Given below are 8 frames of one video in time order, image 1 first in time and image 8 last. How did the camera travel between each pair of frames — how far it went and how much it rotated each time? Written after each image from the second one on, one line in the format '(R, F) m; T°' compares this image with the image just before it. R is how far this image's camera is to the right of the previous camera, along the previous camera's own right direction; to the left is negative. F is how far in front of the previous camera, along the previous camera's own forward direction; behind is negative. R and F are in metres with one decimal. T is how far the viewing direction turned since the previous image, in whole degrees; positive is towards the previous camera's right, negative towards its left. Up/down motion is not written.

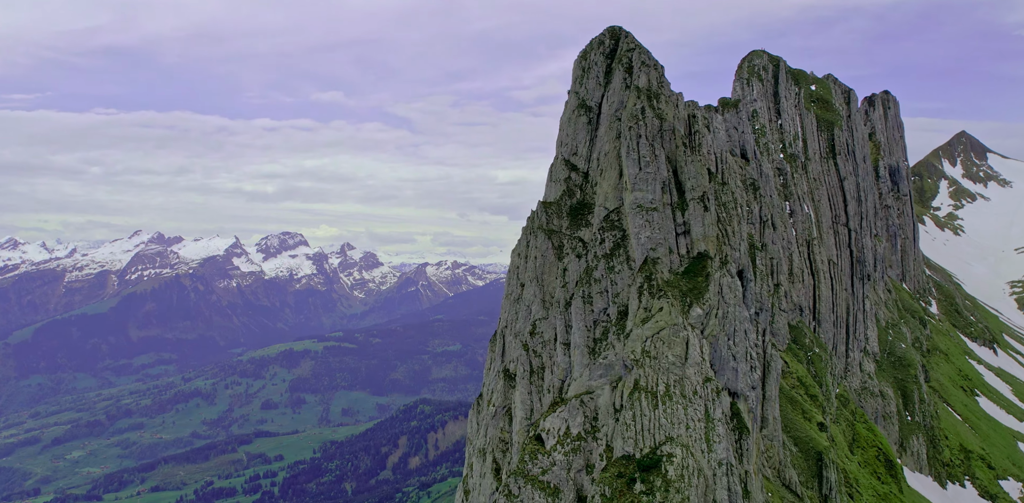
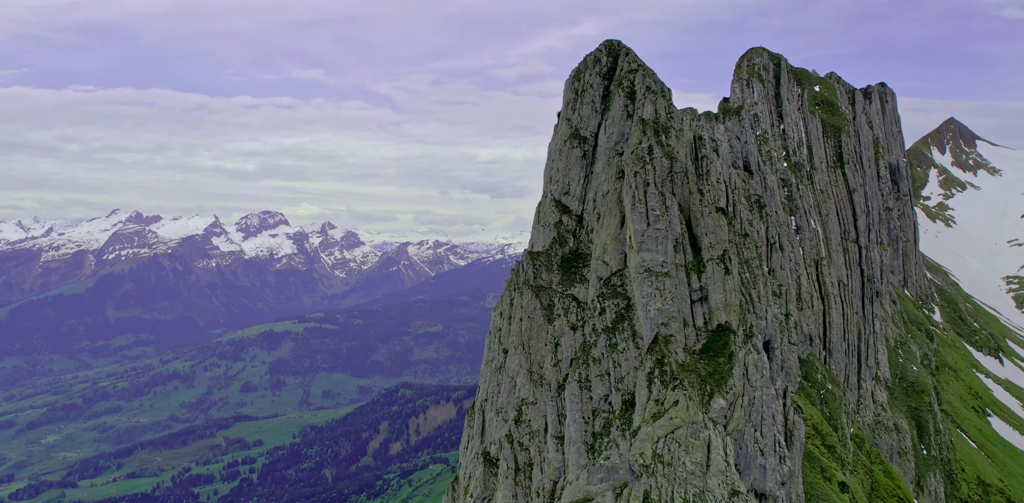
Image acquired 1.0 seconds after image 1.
(+0.1, +7.5) m; +1°
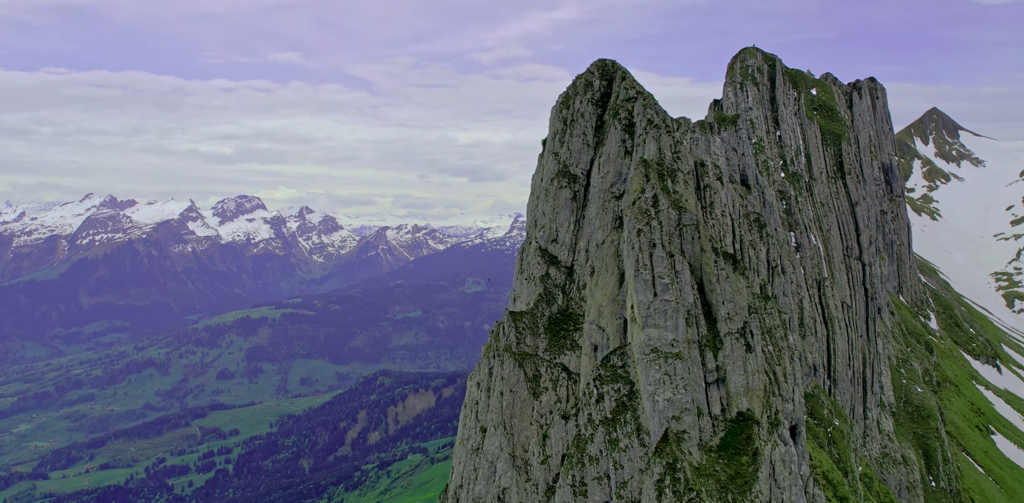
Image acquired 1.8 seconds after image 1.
(+0.1, +6.3) m; +1°
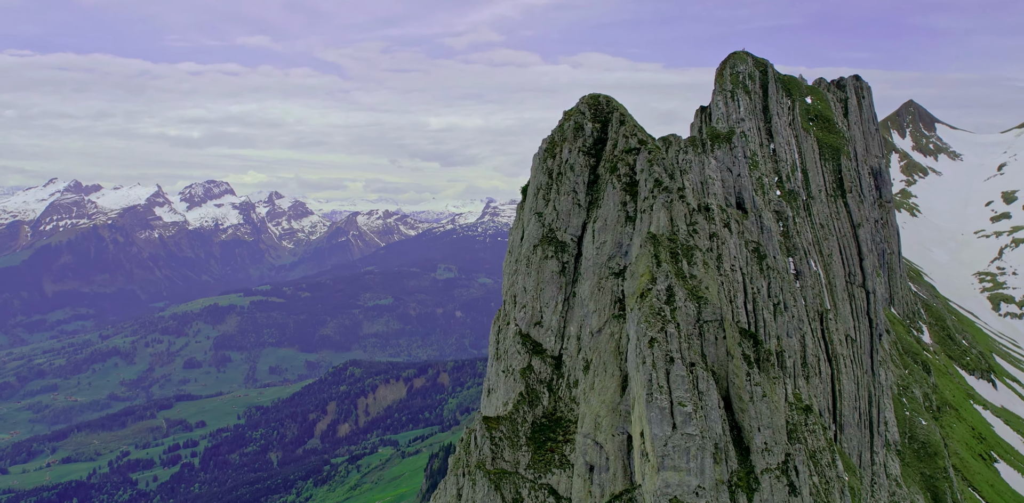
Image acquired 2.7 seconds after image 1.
(+0.2, +7.7) m; +2°
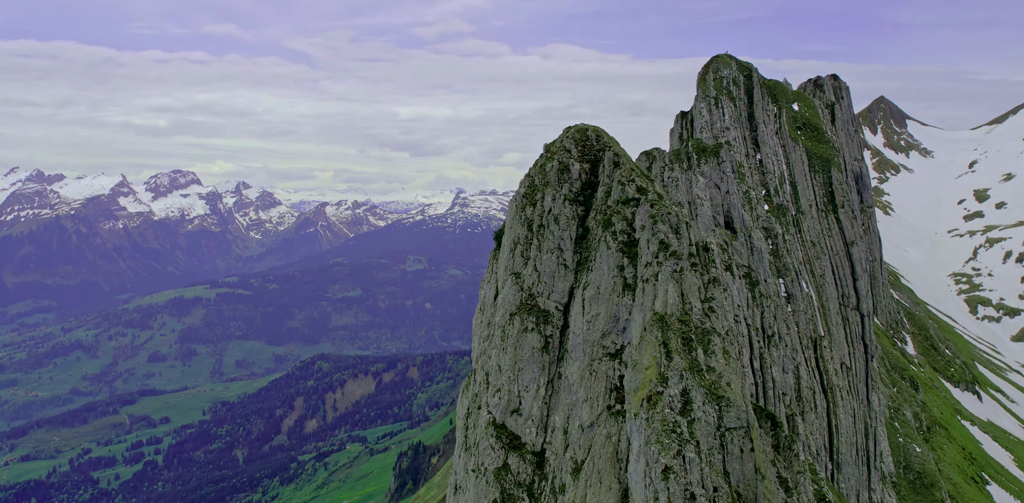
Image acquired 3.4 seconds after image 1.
(+0.1, +5.5) m; +2°
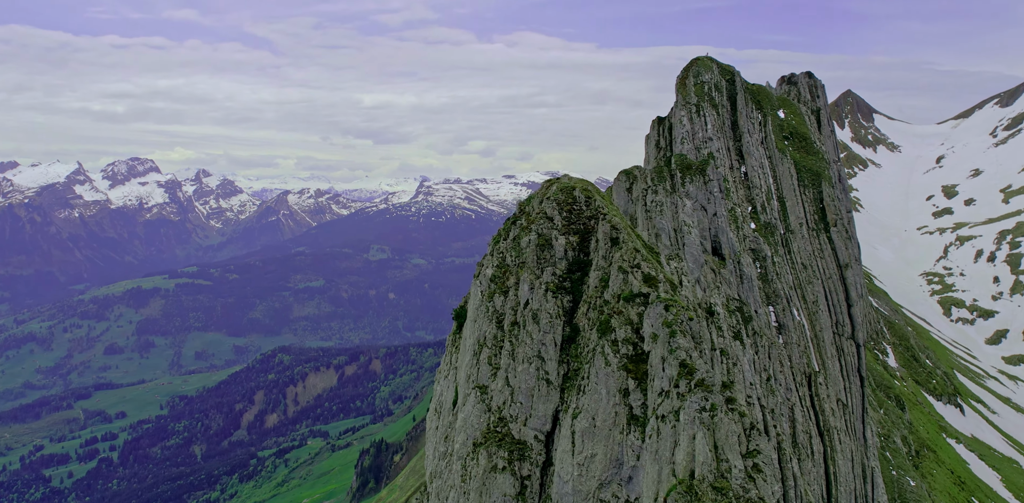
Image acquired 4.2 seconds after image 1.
(+0.2, +6.7) m; +2°
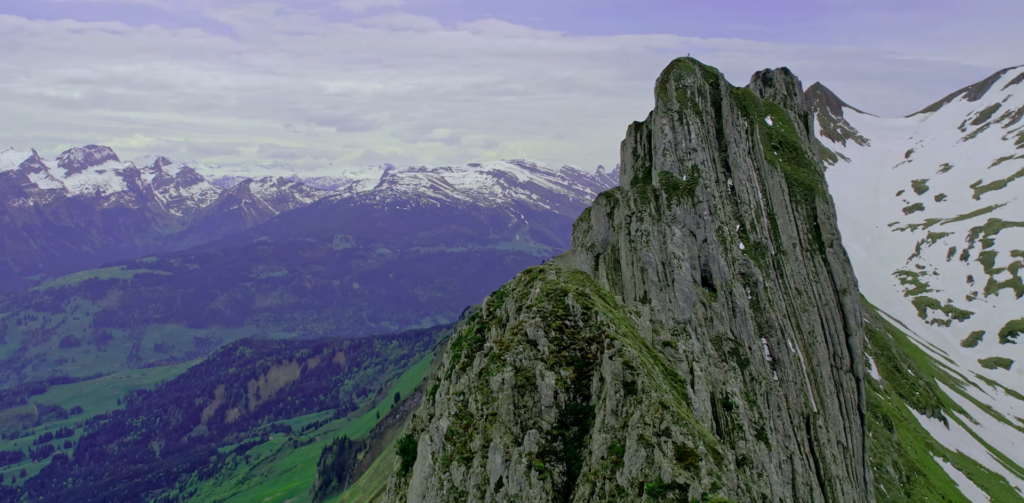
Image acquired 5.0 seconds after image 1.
(-0.2, +5.9) m; +2°
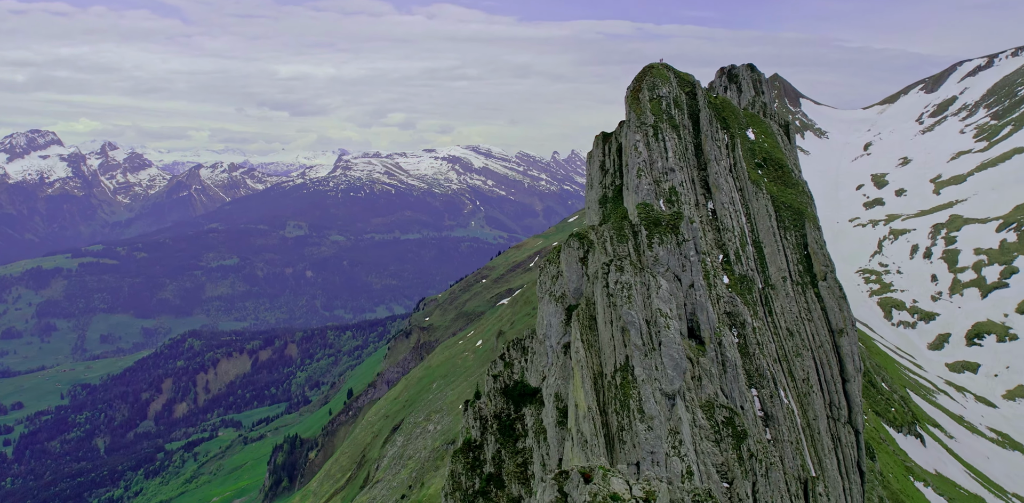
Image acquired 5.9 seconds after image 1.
(+0.1, +7.1) m; +3°
